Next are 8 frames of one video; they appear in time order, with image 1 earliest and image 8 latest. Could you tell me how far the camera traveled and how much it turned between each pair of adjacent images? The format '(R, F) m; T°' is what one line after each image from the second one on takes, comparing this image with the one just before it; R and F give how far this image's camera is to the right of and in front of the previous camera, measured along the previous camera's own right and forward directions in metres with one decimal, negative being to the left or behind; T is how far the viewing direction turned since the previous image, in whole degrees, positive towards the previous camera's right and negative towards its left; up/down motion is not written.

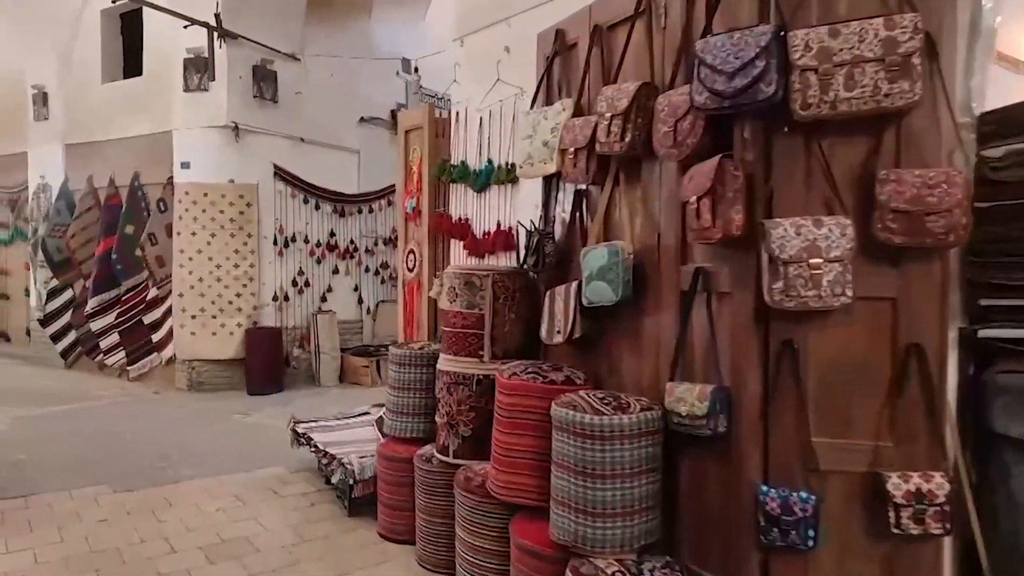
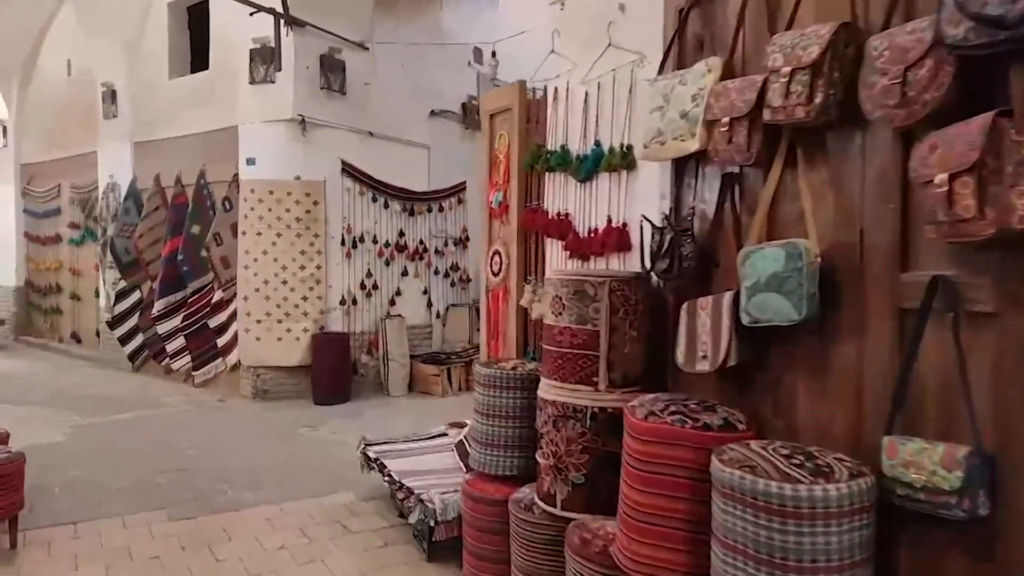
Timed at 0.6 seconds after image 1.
(-0.2, +0.5) m; -5°
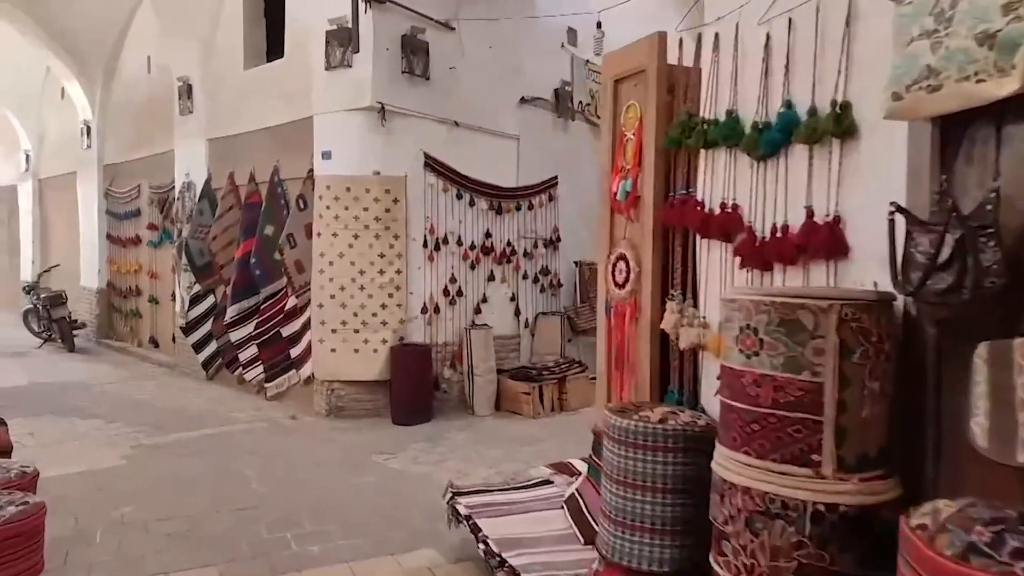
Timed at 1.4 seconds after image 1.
(-0.2, +0.7) m; -6°
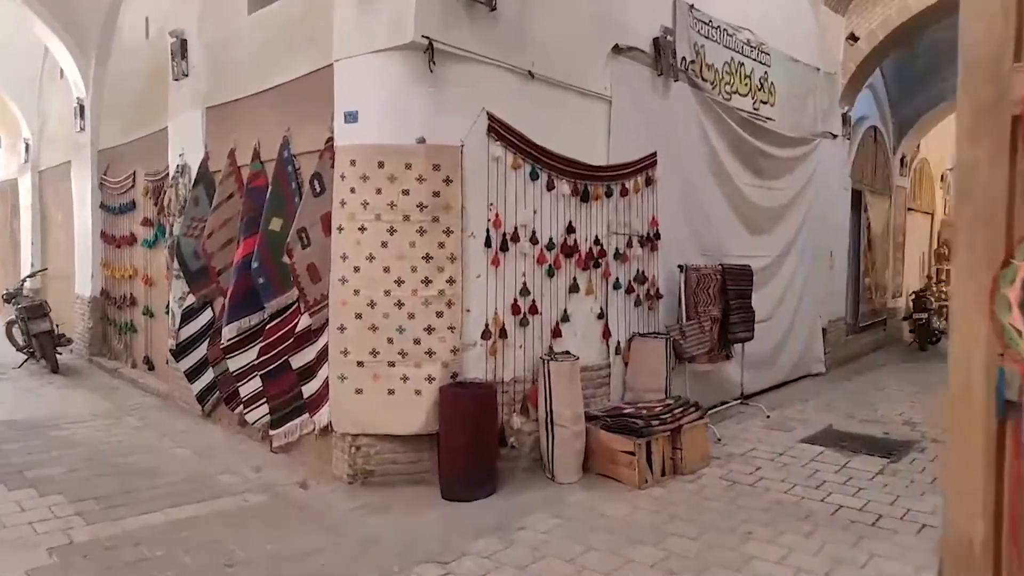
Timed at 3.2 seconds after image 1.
(-0.3, +1.6) m; -3°
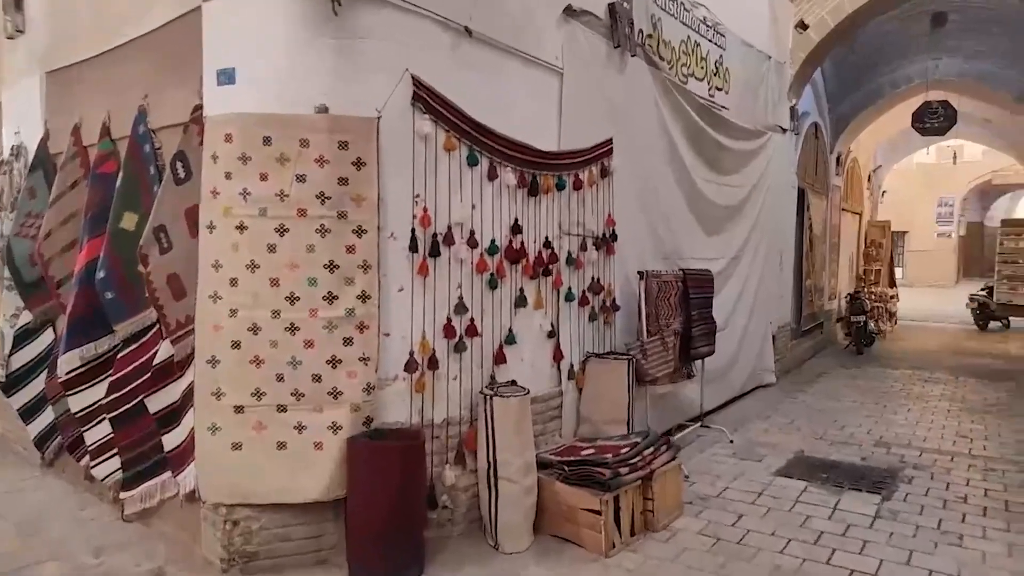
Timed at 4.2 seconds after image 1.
(0.0, +0.9) m; +6°
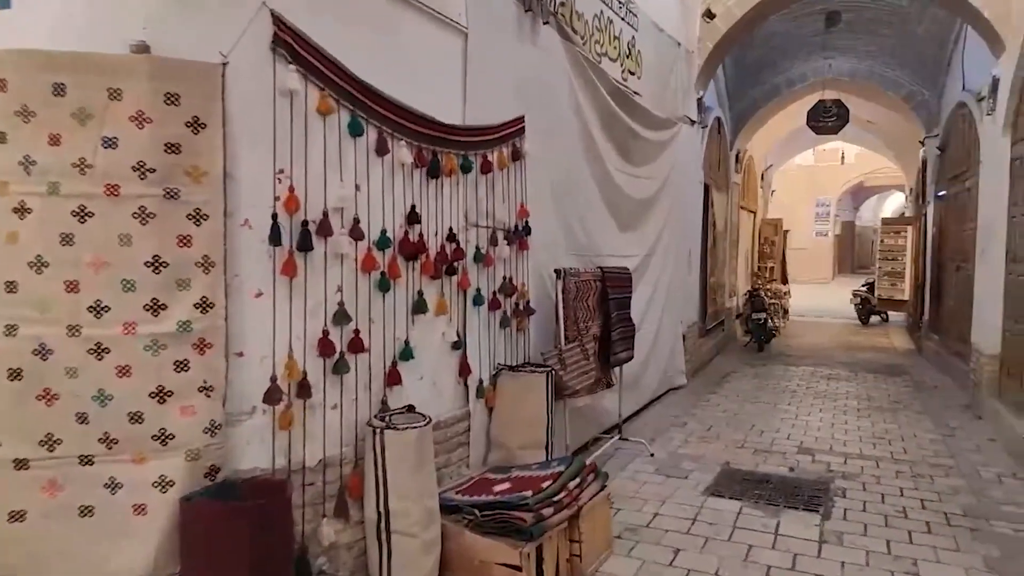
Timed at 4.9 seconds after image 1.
(0.0, +0.6) m; +8°
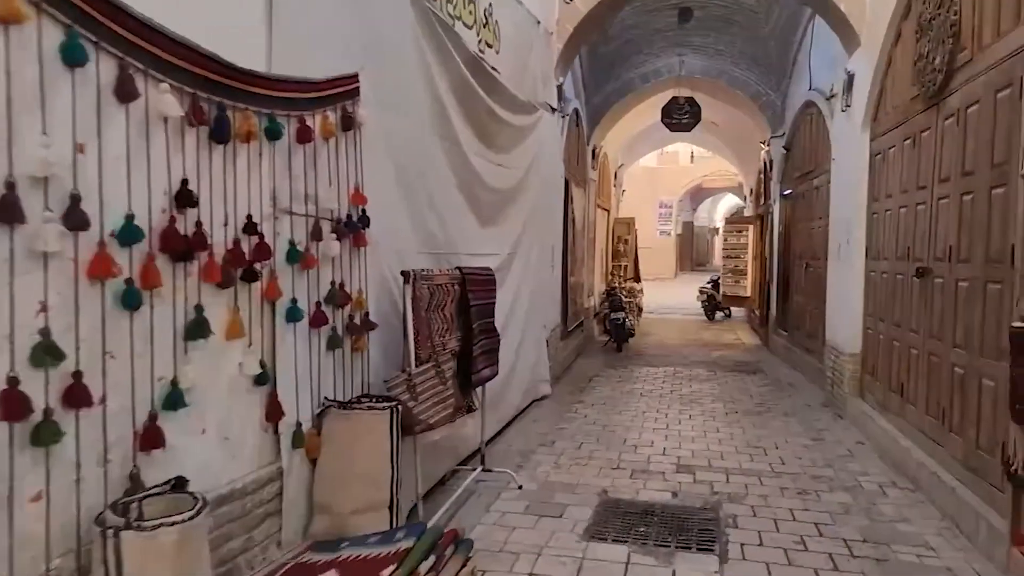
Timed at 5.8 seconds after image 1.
(+0.1, +0.8) m; +12°
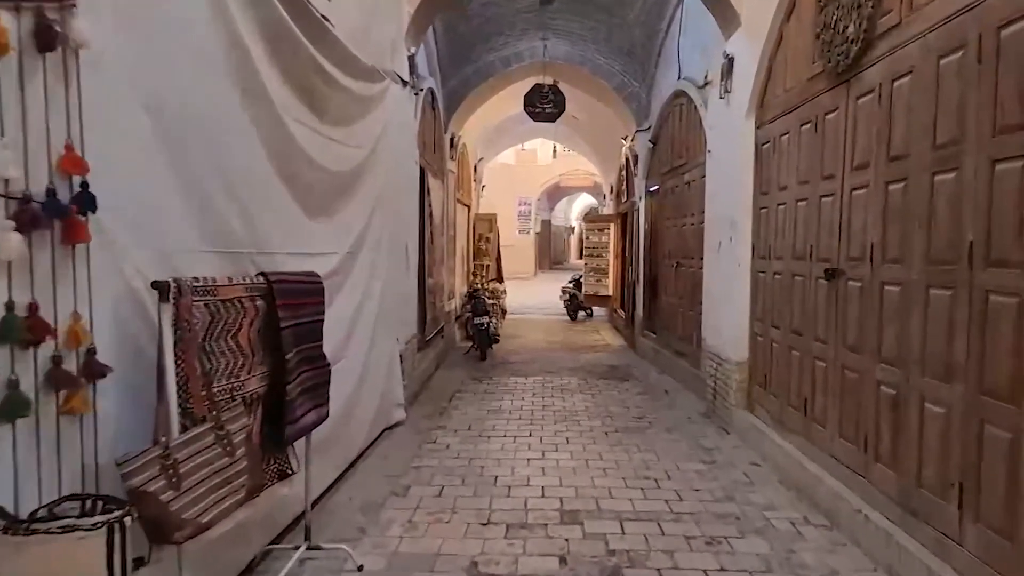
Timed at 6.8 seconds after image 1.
(+0.1, +0.9) m; +12°
